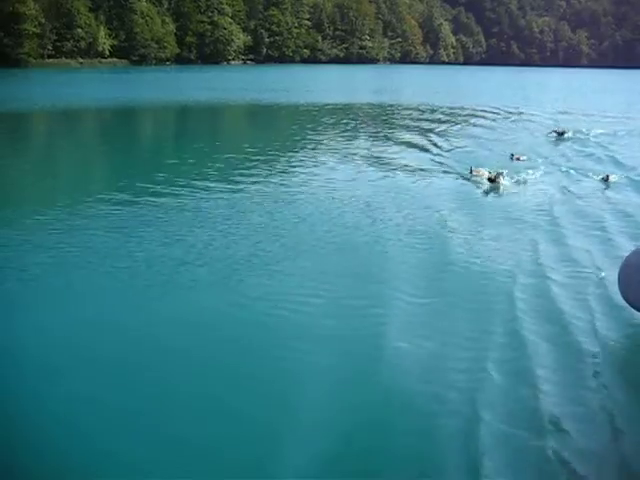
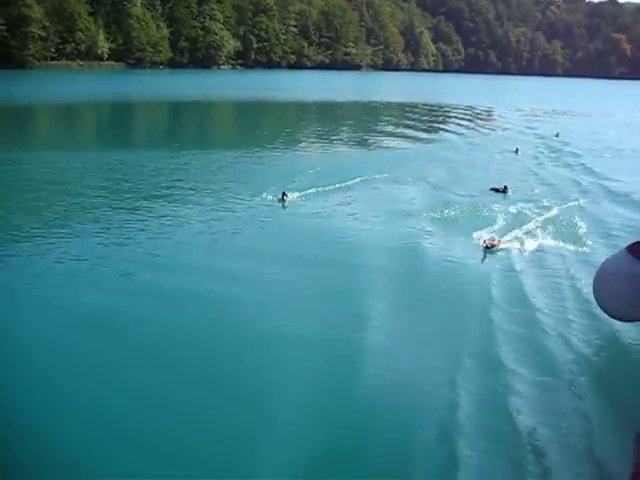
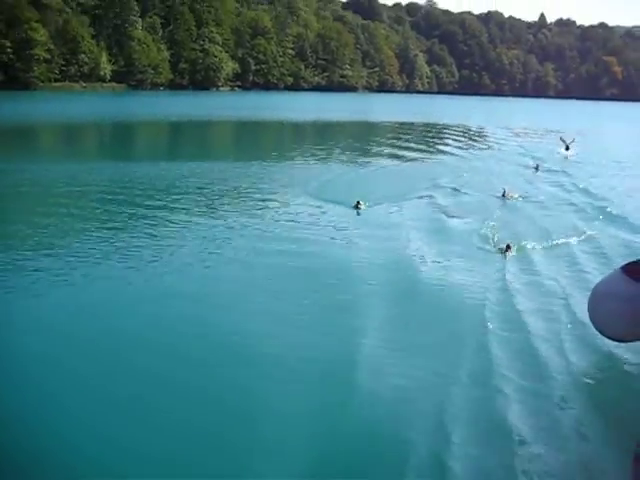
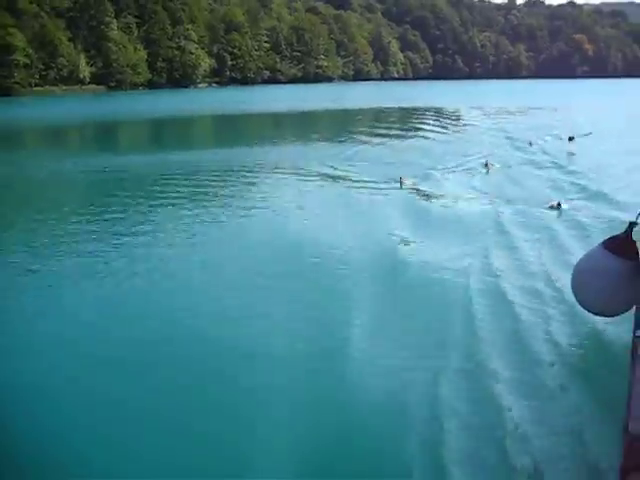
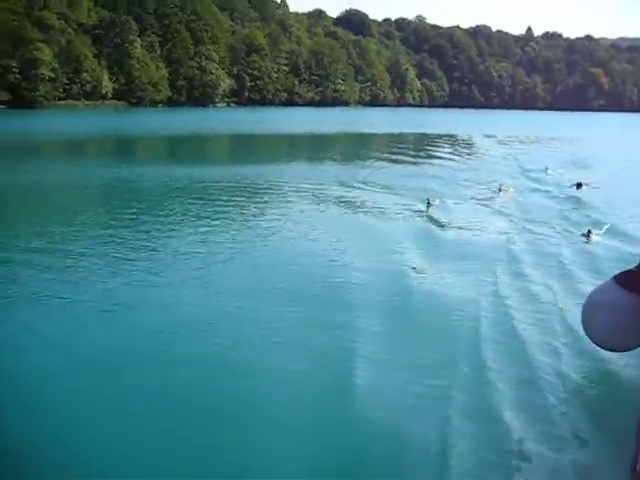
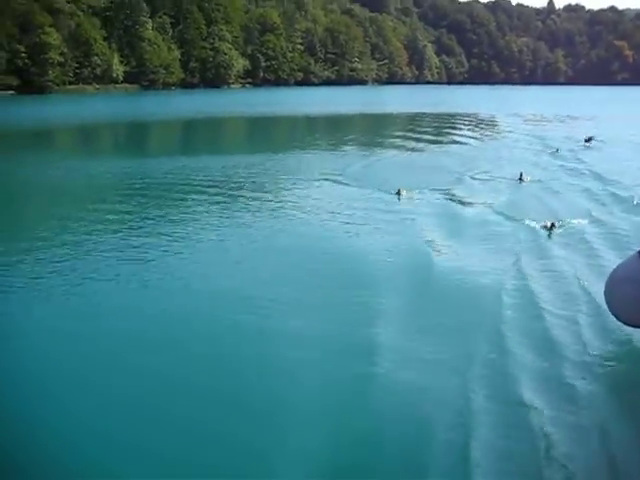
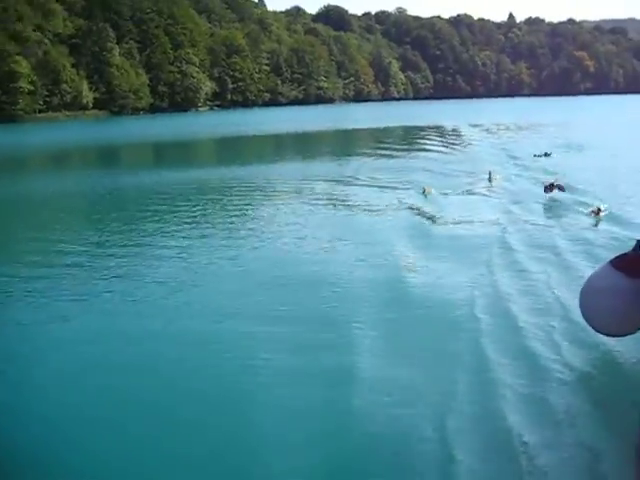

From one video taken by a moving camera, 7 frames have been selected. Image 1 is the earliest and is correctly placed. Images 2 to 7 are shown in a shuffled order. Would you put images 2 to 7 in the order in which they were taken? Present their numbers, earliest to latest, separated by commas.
2, 3, 6, 4, 5, 7
